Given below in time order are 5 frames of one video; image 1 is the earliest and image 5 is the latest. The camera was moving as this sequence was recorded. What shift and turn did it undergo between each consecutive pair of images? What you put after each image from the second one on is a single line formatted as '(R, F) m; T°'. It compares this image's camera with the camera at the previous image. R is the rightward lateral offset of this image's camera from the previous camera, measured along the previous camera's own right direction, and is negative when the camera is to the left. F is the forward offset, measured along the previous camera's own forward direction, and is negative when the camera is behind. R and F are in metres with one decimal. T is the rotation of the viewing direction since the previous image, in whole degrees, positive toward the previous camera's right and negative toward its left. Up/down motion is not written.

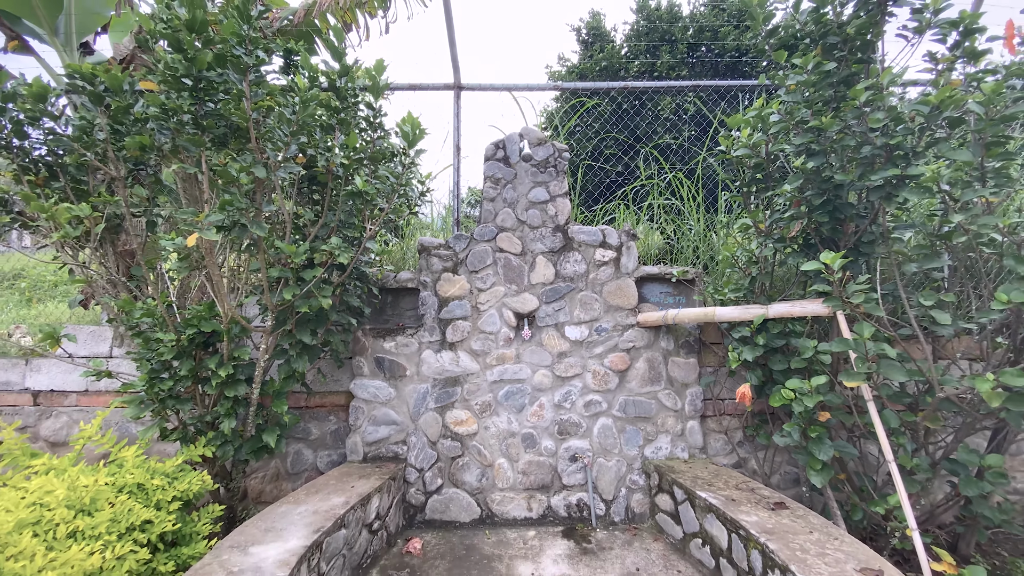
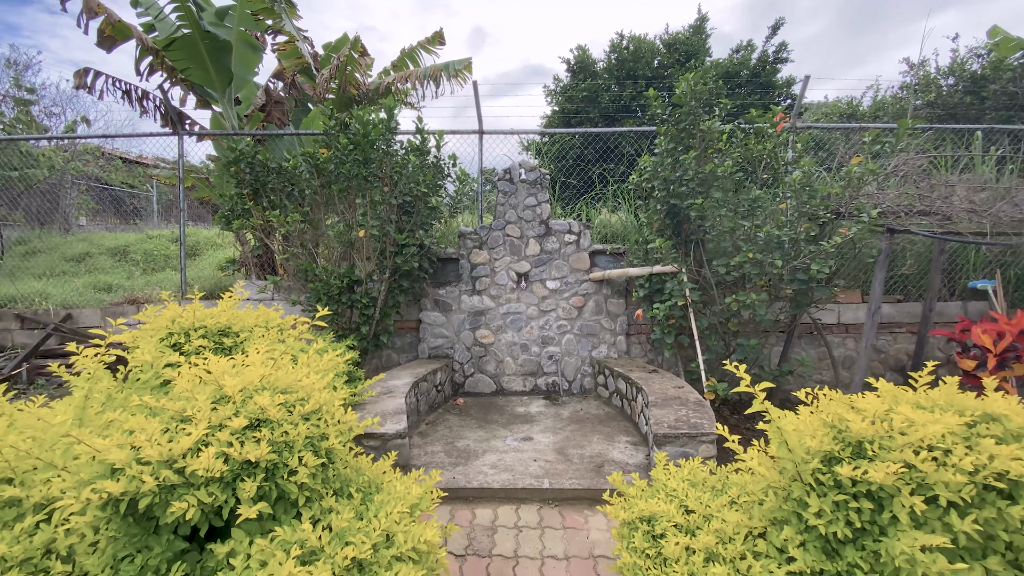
(+0.1, -1.8) m; -1°
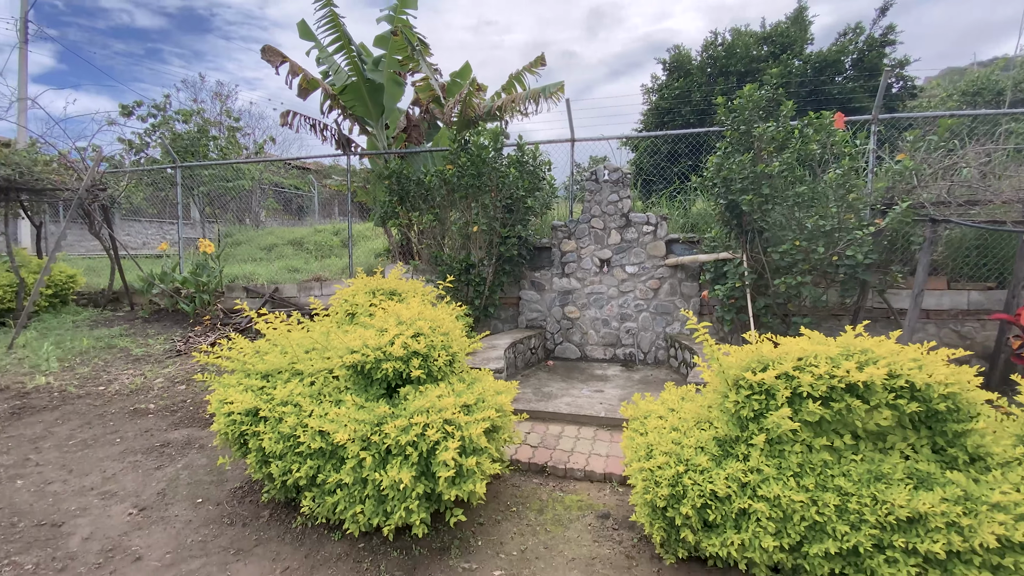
(+0.3, -1.0) m; -14°
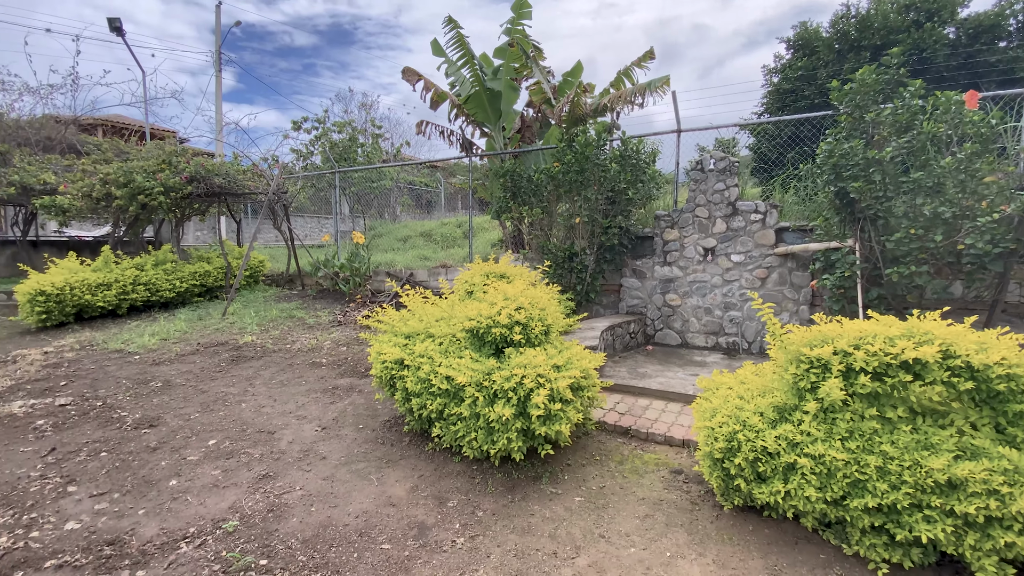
(+0.2, -0.5) m; -14°
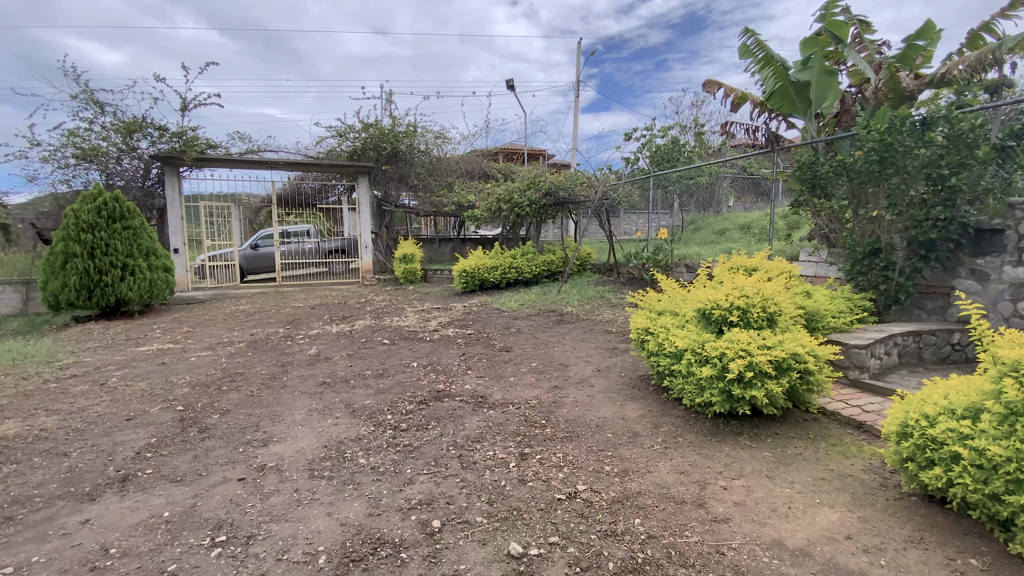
(+1.0, -1.0) m; -39°
